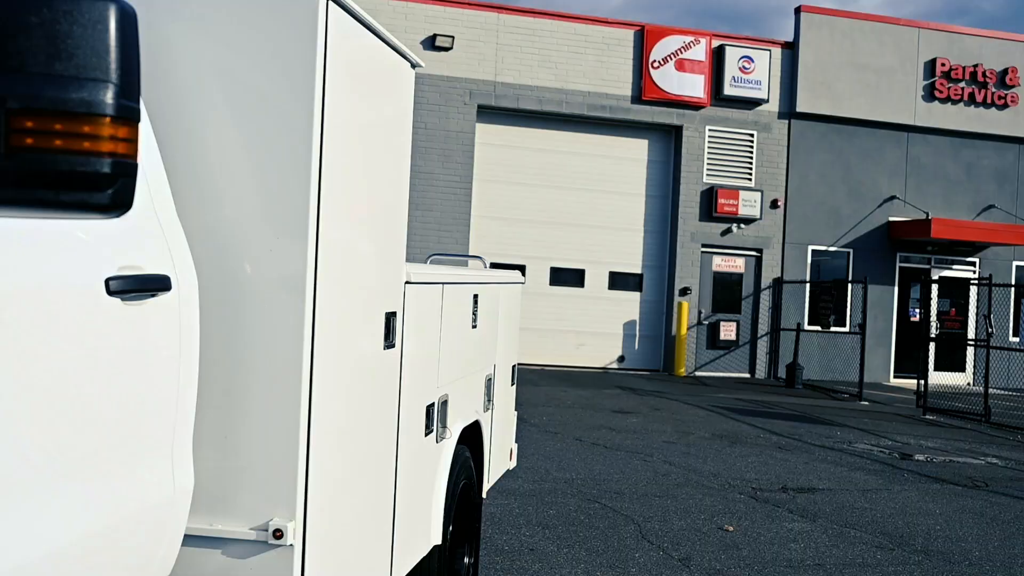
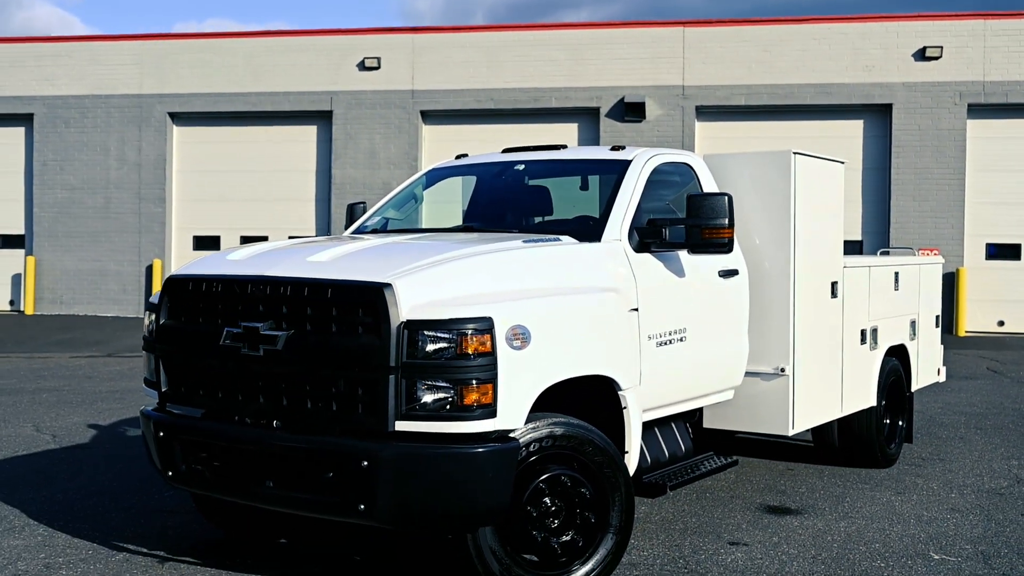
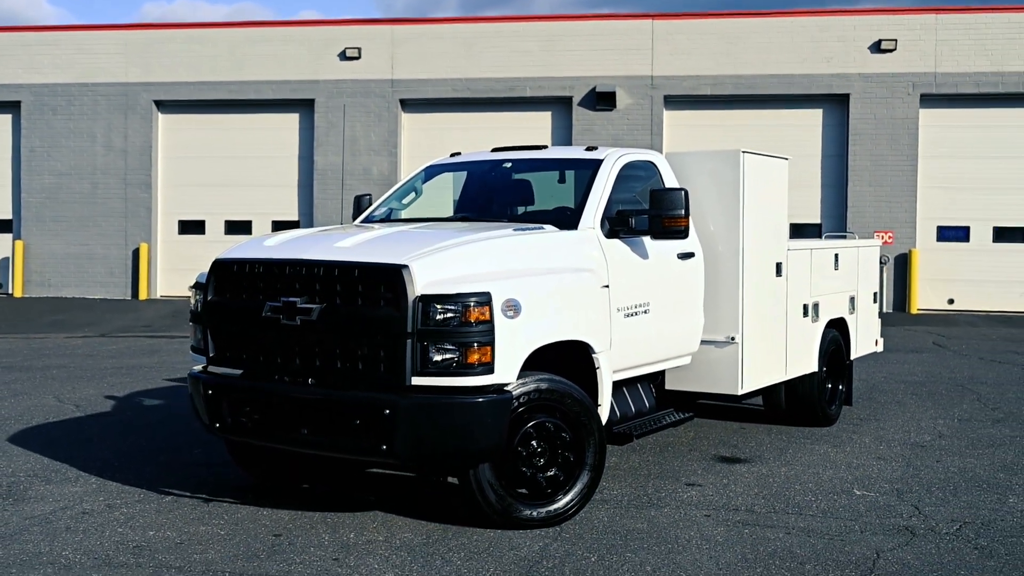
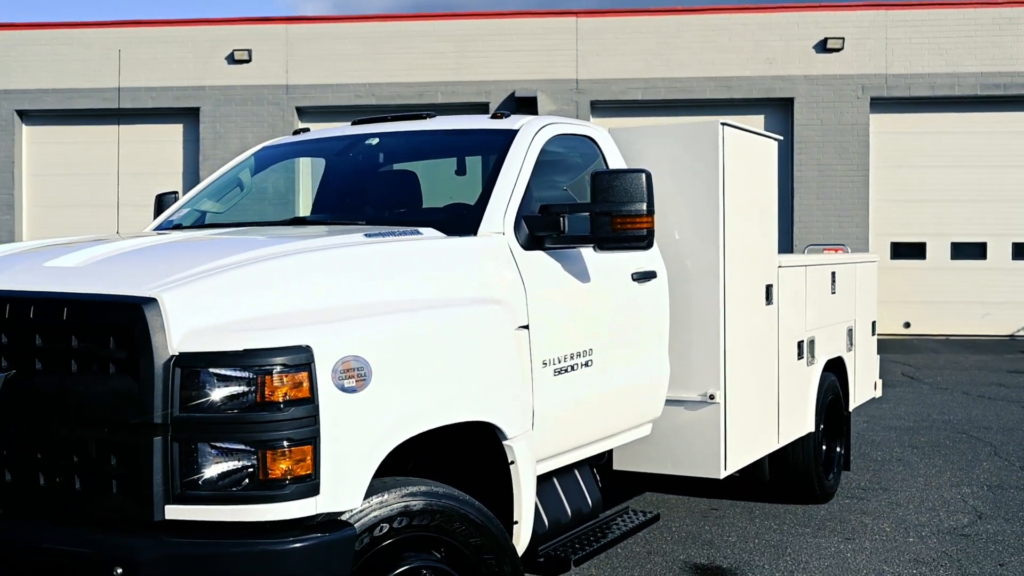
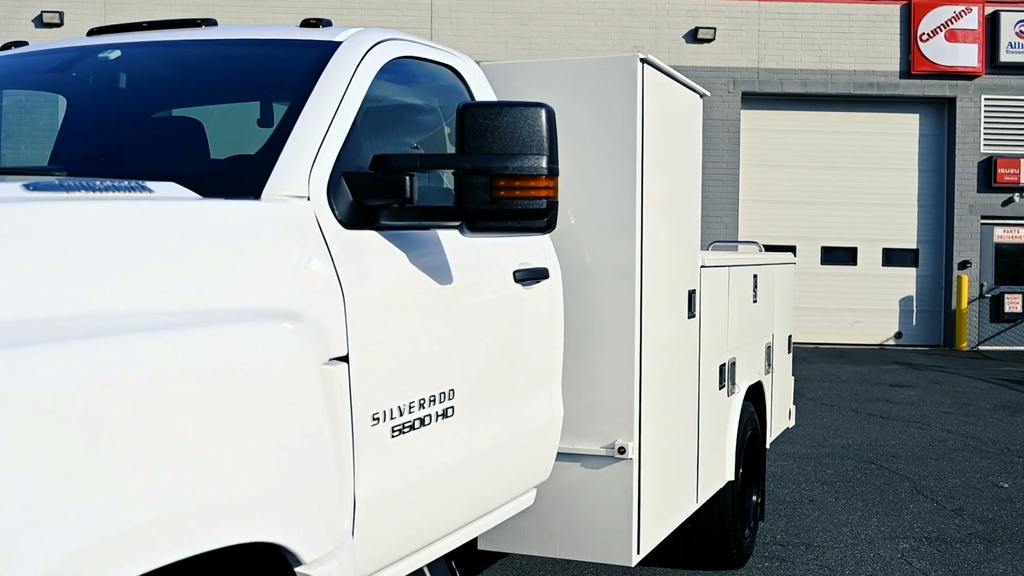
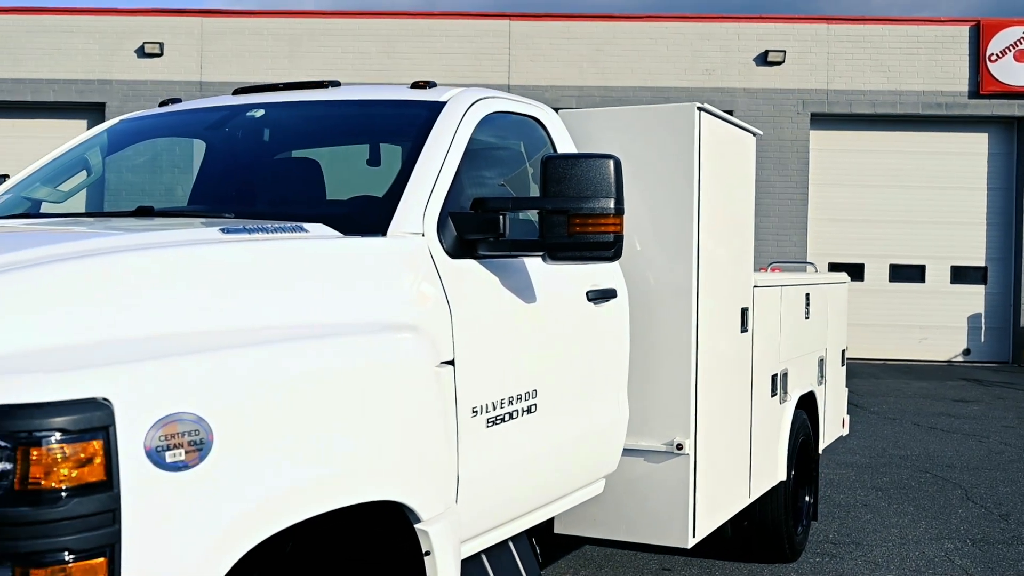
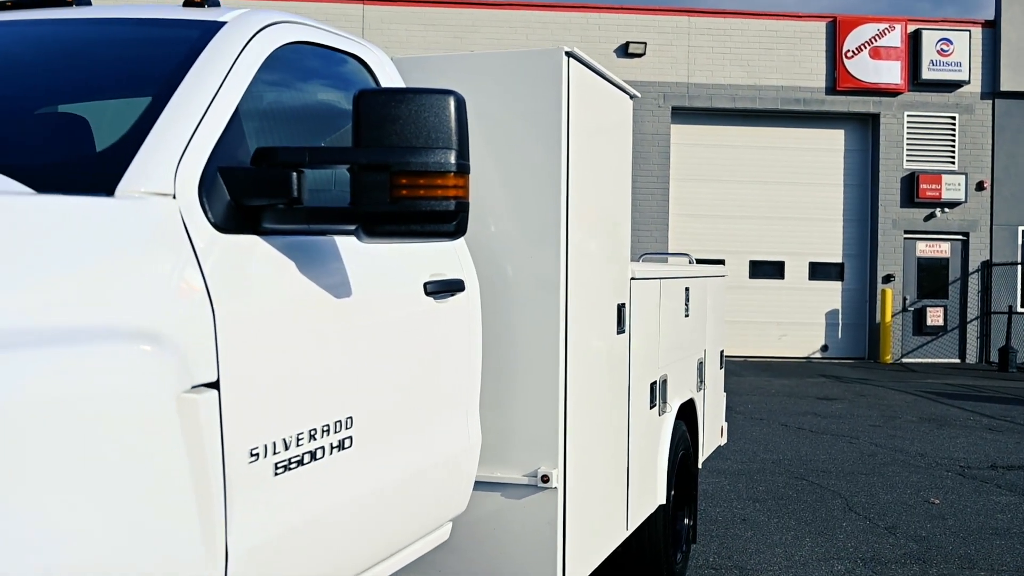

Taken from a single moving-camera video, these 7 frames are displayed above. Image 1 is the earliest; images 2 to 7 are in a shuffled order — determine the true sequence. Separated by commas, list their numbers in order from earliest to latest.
7, 5, 6, 4, 2, 3
